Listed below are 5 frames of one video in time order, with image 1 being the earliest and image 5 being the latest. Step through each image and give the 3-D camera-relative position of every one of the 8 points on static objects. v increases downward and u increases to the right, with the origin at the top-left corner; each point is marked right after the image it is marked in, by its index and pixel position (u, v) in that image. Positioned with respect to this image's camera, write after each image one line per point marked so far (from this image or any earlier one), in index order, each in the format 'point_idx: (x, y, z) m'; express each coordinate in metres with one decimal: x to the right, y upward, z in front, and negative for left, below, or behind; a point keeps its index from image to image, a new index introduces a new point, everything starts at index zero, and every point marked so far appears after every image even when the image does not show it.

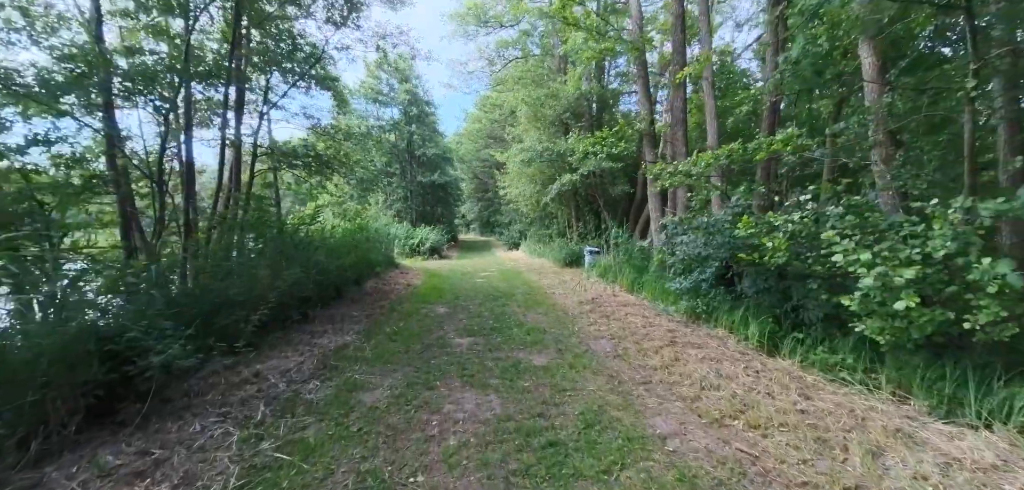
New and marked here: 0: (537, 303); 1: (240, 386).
0: (+0.4, -1.0, +7.0) m
1: (-2.2, -1.1, +3.3) m
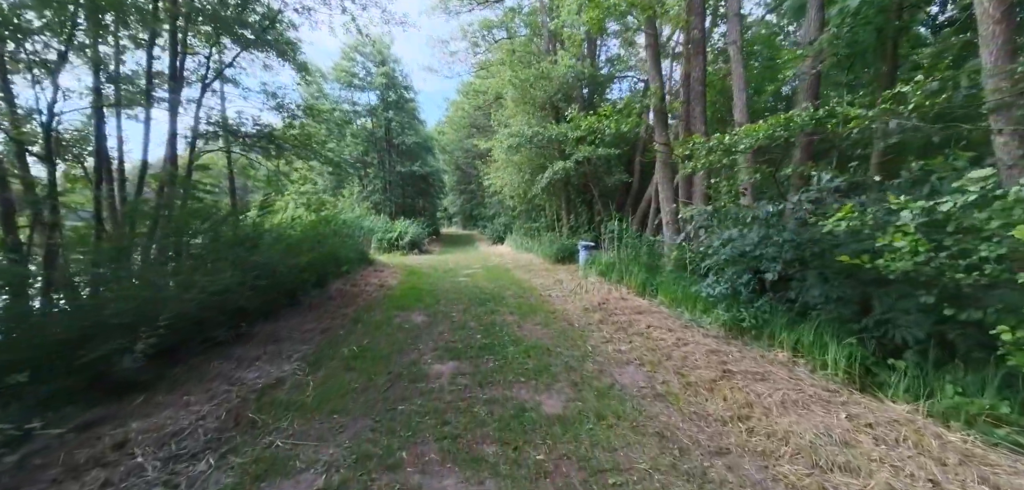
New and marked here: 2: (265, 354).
0: (+0.3, -0.9, +5.9) m
1: (-2.1, -1.1, +2.1) m
2: (-2.3, -1.0, +3.8) m
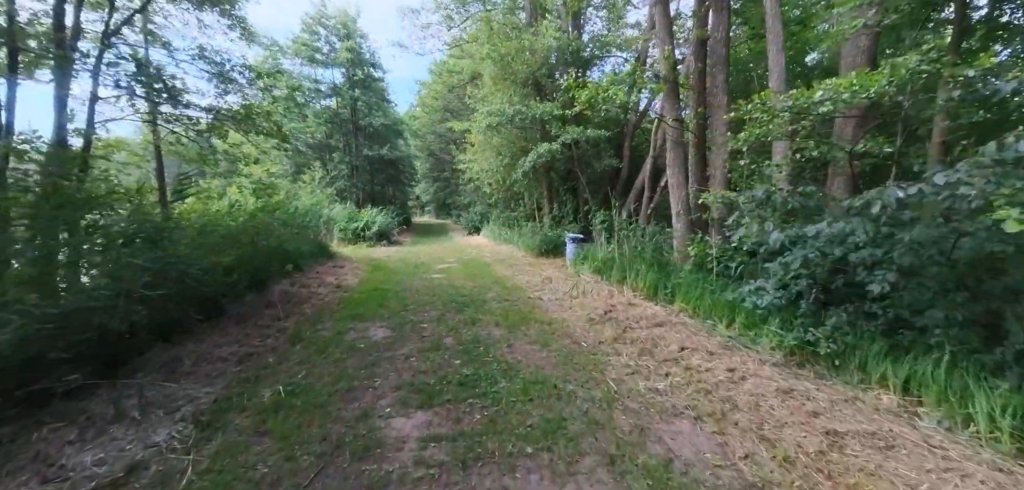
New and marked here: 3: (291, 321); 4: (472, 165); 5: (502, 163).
0: (+0.2, -0.9, +4.7) m
1: (-2.1, -1.2, +0.8) m
2: (-2.3, -1.0, +2.5) m
3: (-2.6, -0.9, +4.8) m
4: (-1.4, +2.8, +14.2) m
5: (-0.3, +2.4, +12.0) m
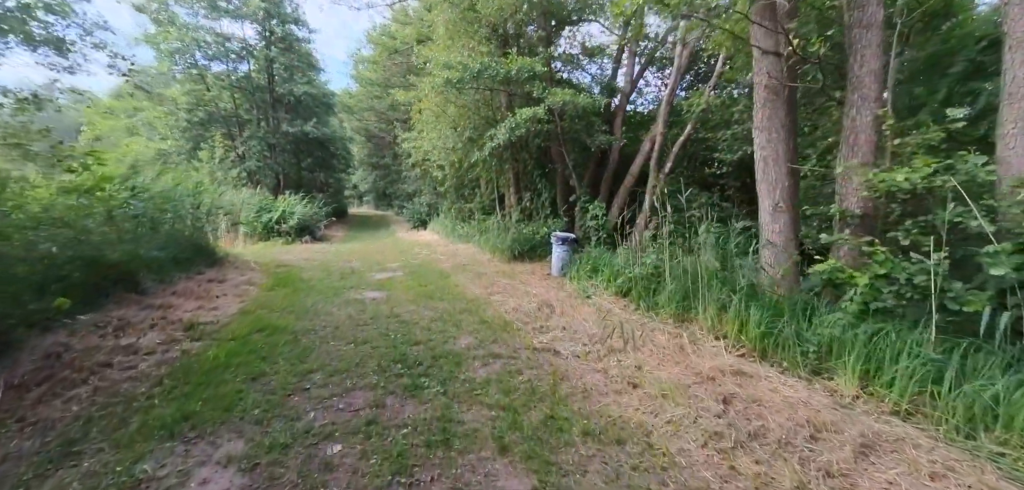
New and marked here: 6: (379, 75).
0: (+0.3, -1.0, +2.2) m
1: (-1.4, -1.4, -2.0) m
2: (-1.9, -1.2, -0.3) m
3: (-2.4, -1.0, +1.9) m
4: (-2.5, +2.8, +11.3) m
5: (-1.1, +2.4, +9.3) m
6: (-6.1, +7.8, +18.7) m
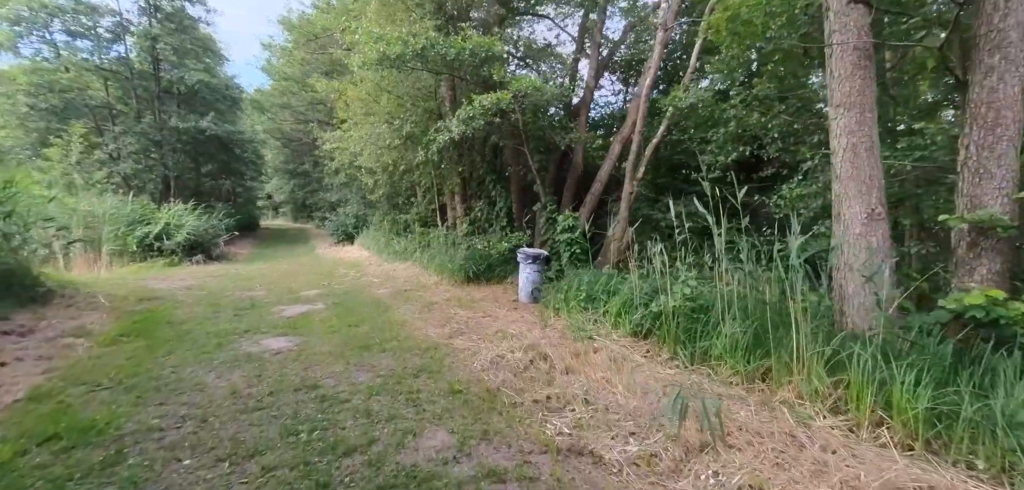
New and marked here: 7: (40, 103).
0: (+0.5, -1.1, +0.9) m
1: (-0.4, -1.4, -3.6) m
2: (-1.2, -1.3, -2.0) m
3: (-2.1, -1.2, +0.1) m
4: (-3.8, +2.4, +9.5) m
5: (-2.1, +2.0, +7.7) m
6: (-8.6, +7.1, +16.3) m
7: (-13.9, +4.2, +12.2) m
